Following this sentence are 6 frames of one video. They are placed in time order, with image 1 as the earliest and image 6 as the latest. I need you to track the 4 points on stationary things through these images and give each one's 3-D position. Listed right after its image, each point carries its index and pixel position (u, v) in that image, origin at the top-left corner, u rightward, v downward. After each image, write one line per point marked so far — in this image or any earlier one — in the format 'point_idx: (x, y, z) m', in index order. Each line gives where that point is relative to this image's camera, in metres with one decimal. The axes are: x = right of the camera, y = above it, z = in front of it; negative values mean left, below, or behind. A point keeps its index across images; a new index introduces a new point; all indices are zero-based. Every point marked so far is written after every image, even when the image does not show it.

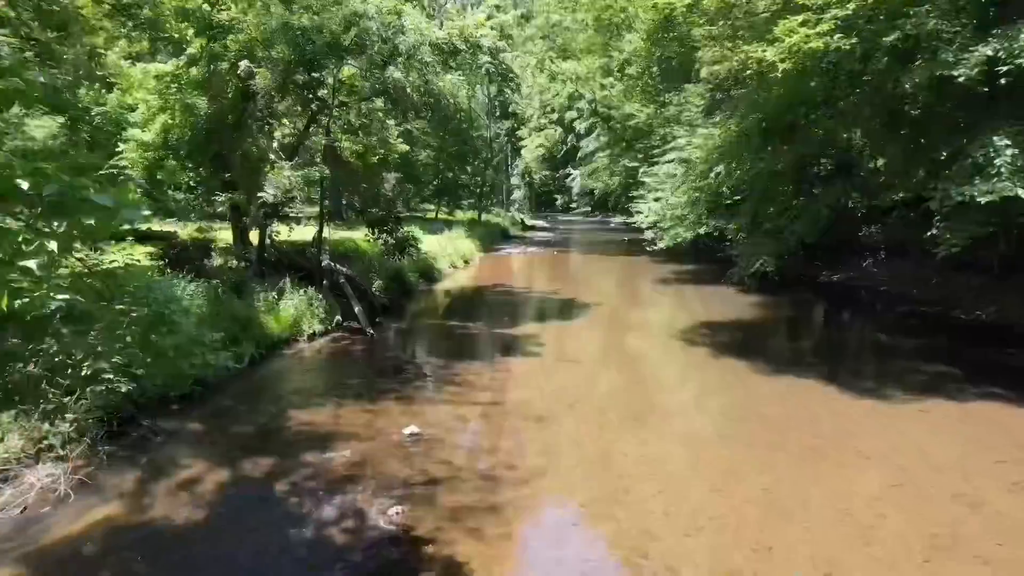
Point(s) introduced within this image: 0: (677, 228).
0: (+6.4, +2.3, +19.6) m
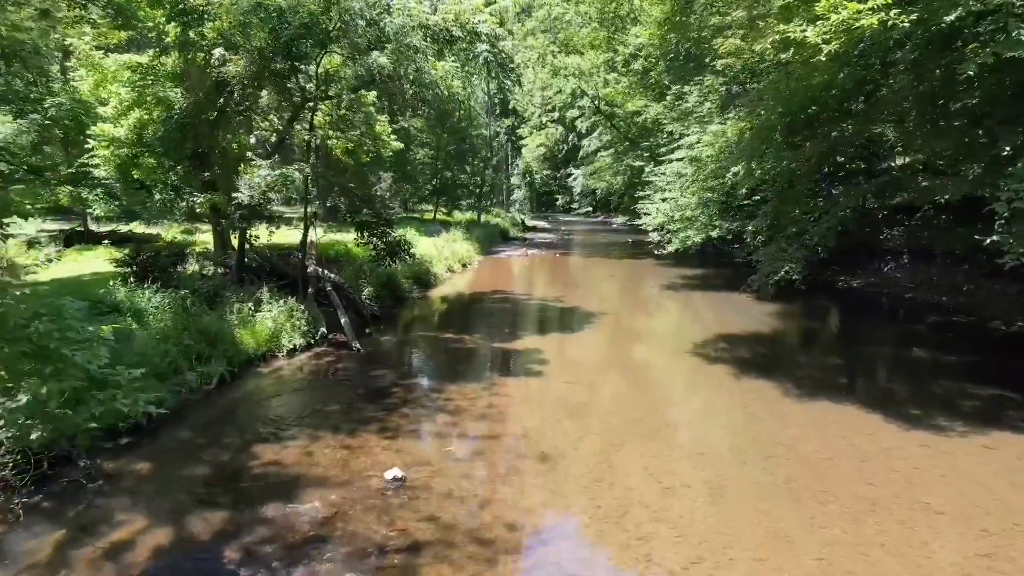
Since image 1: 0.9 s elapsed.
0: (+6.4, +2.1, +18.5) m
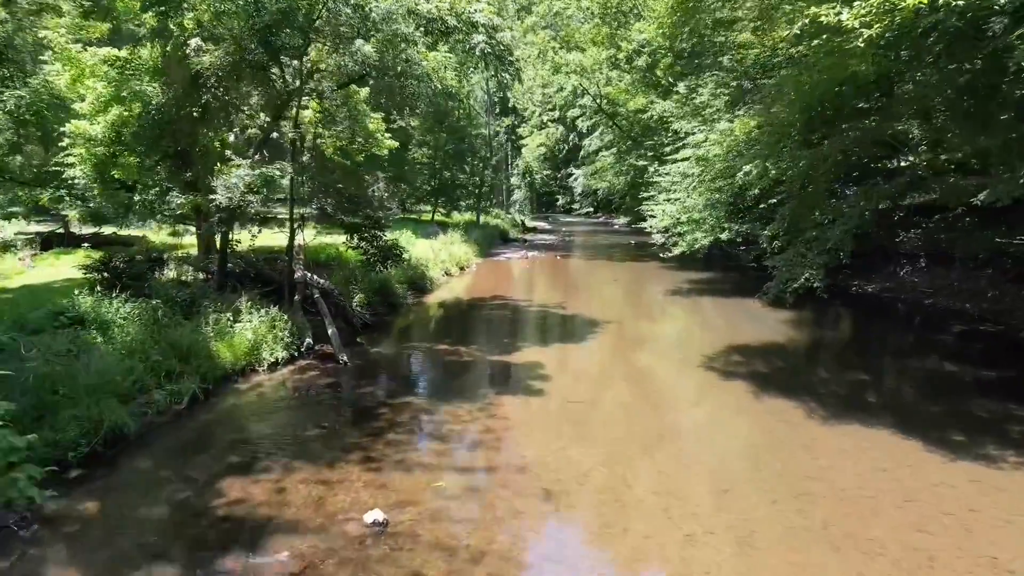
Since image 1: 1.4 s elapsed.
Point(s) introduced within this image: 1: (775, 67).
0: (+6.4, +2.0, +17.8) m
1: (+6.5, +5.6, +12.7) m
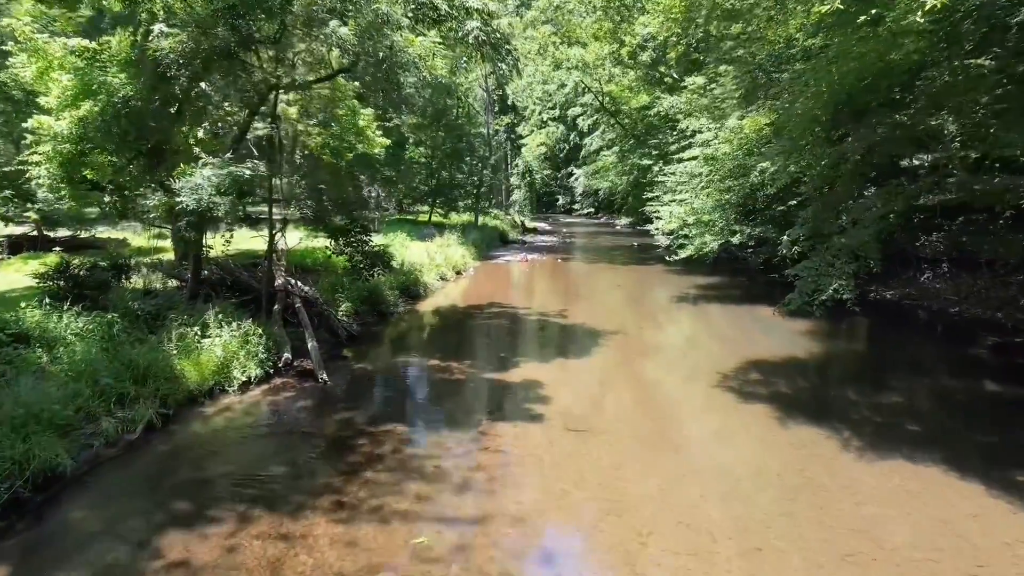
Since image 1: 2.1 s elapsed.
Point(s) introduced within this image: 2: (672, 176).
0: (+6.4, +1.8, +16.9) m
1: (+6.5, +5.4, +11.8) m
2: (+6.3, +4.3, +19.7) m
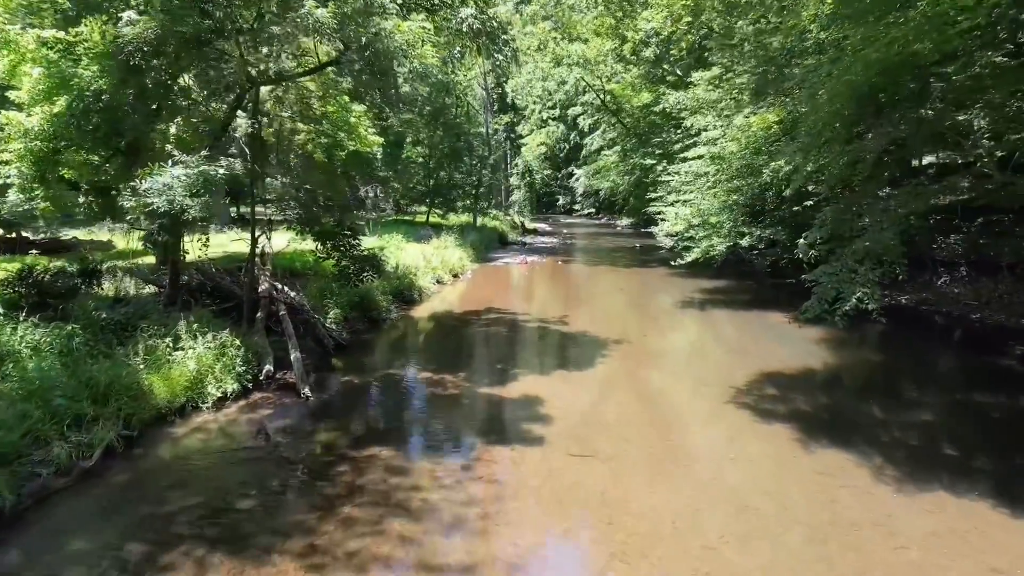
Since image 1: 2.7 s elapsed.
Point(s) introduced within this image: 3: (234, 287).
0: (+6.3, +1.6, +16.2) m
1: (+6.4, +5.2, +11.2) m
2: (+6.2, +4.2, +19.0) m
3: (-5.8, 0.0, +10.5) m
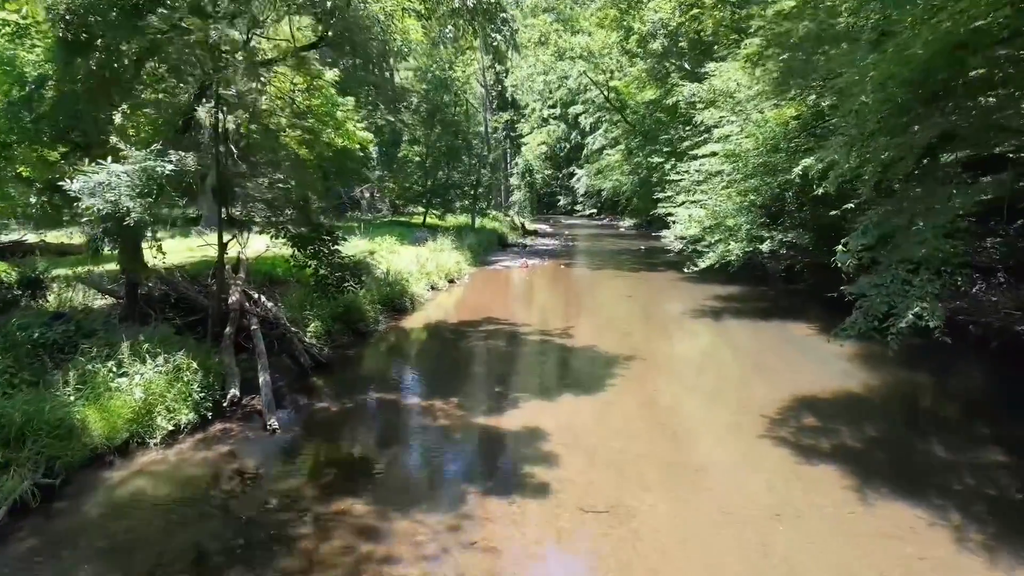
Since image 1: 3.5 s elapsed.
0: (+6.3, +1.4, +15.1) m
1: (+6.4, +5.0, +10.0) m
2: (+6.2, +4.0, +17.9) m
3: (-5.8, -0.2, +9.4) m
